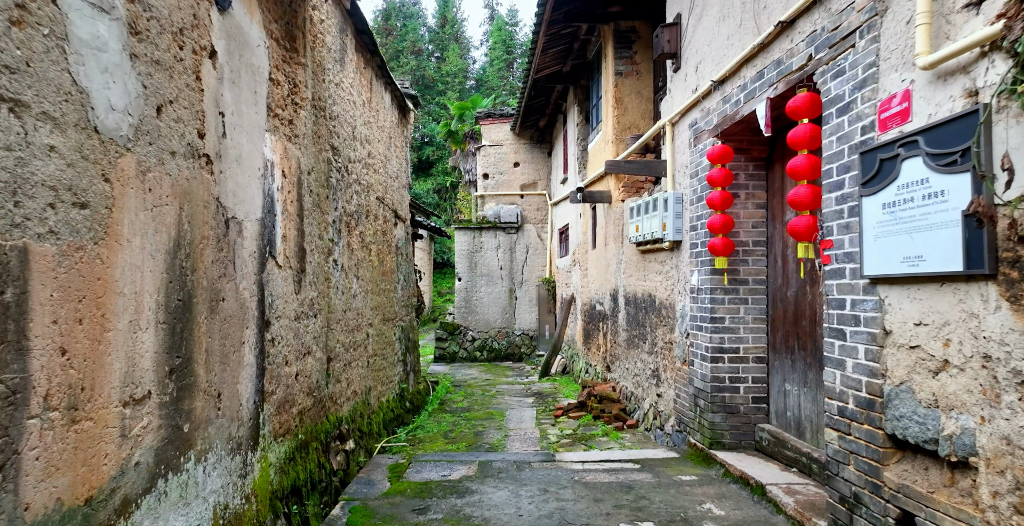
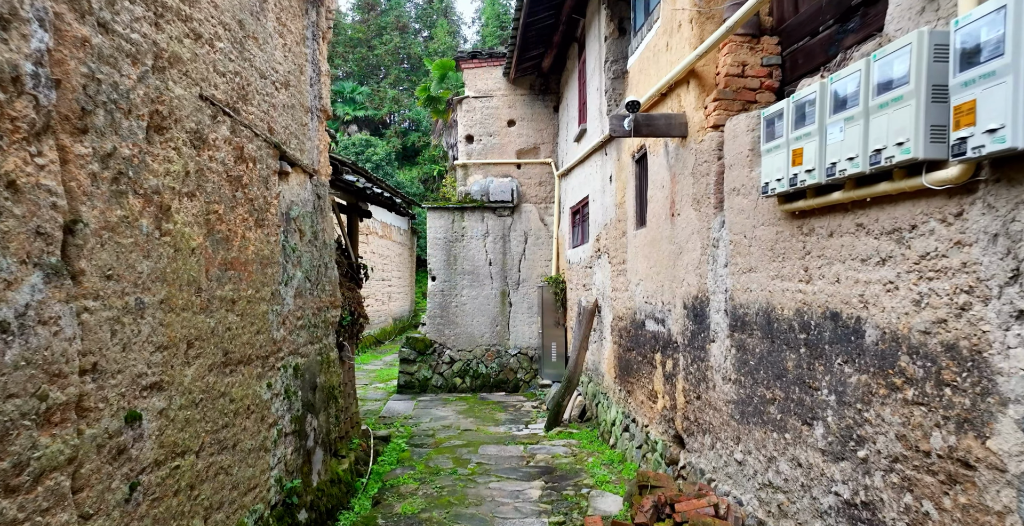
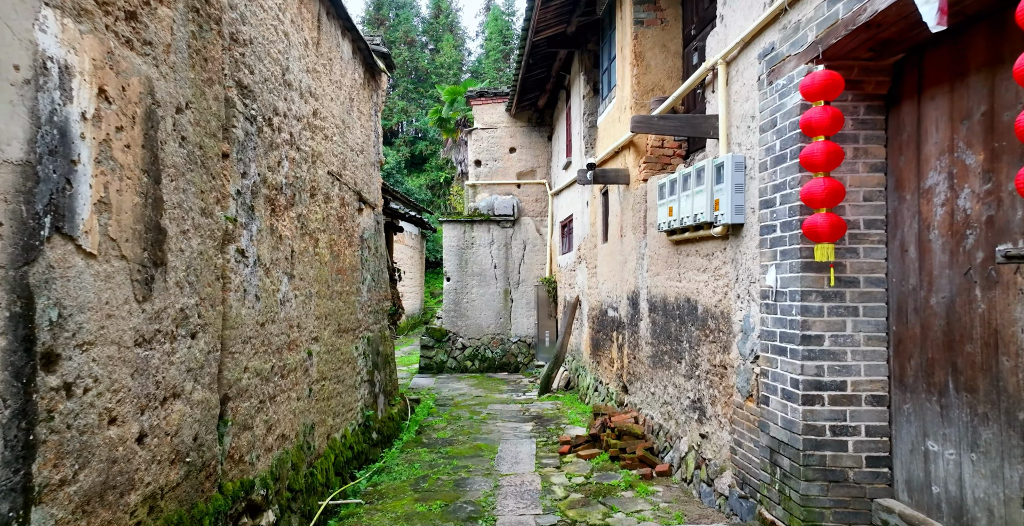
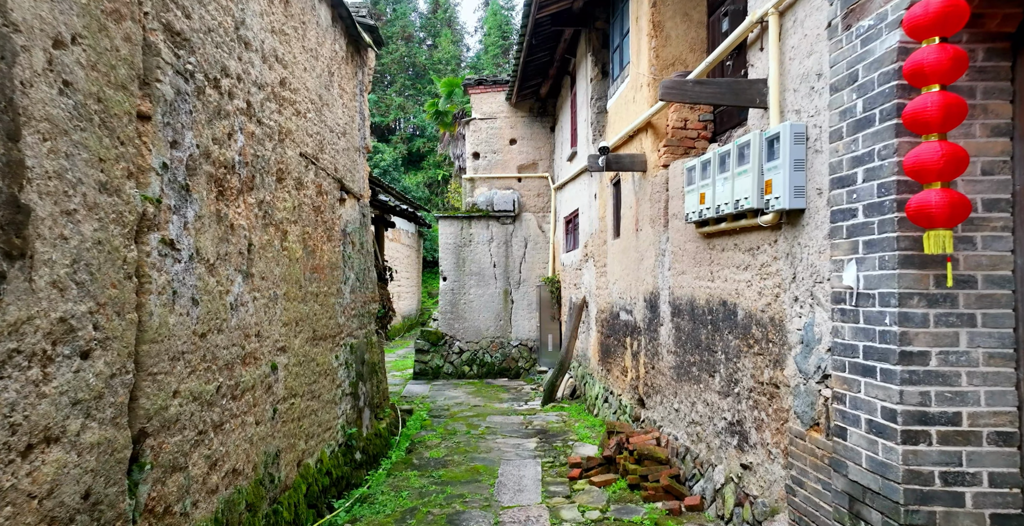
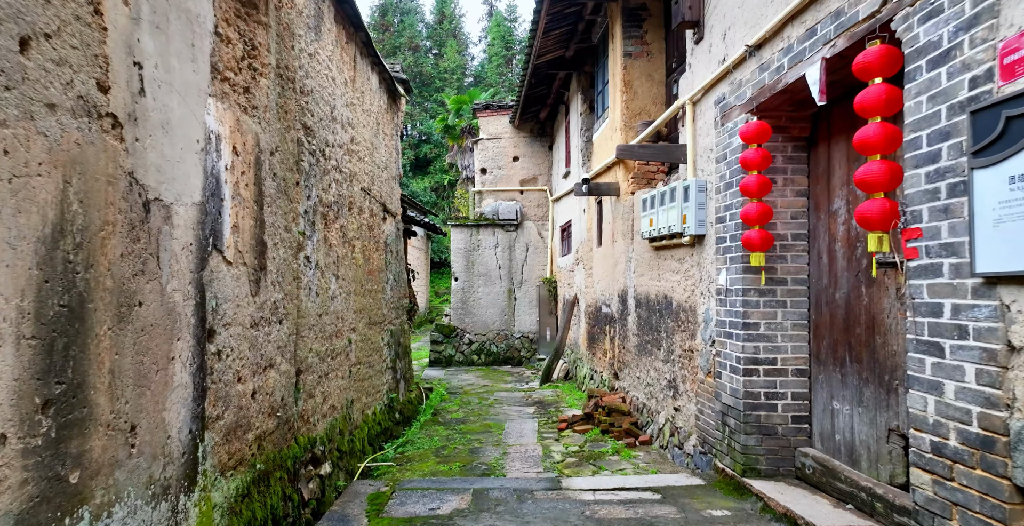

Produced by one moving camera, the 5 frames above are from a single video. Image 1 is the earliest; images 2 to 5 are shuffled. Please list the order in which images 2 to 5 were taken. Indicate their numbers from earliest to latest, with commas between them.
5, 3, 4, 2
